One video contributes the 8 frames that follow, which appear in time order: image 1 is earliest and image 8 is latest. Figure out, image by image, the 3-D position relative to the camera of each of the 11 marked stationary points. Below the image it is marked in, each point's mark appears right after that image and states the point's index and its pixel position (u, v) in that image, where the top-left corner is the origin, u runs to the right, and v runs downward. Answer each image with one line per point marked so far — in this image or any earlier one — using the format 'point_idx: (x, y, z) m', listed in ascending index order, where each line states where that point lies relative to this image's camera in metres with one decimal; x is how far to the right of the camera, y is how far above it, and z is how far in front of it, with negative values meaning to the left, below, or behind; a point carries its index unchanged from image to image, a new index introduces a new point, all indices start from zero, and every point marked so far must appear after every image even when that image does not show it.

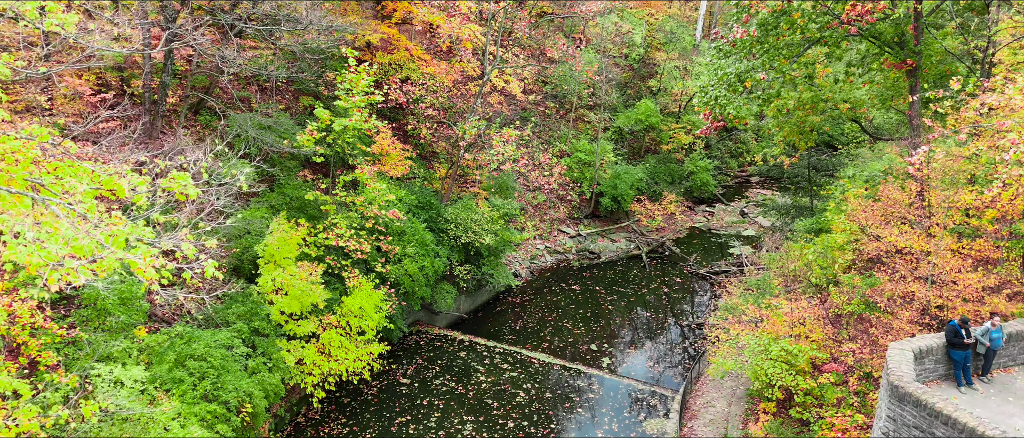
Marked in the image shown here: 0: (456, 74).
0: (-1.3, +3.5, +17.2) m
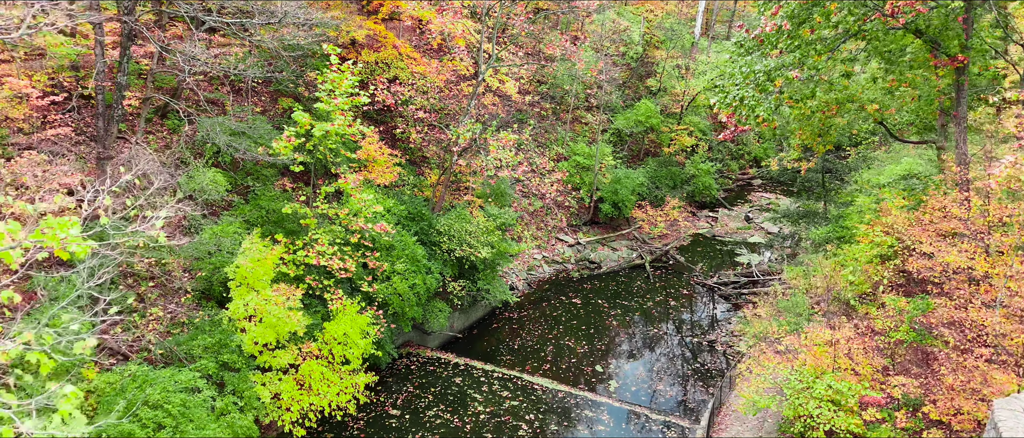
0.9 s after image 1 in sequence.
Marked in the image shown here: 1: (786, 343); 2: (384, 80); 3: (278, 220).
0: (-1.4, +3.3, +16.0) m
1: (+3.6, -1.6, +9.4) m
2: (-2.5, +2.8, +14.4) m
3: (-3.7, 0.0, +11.3) m
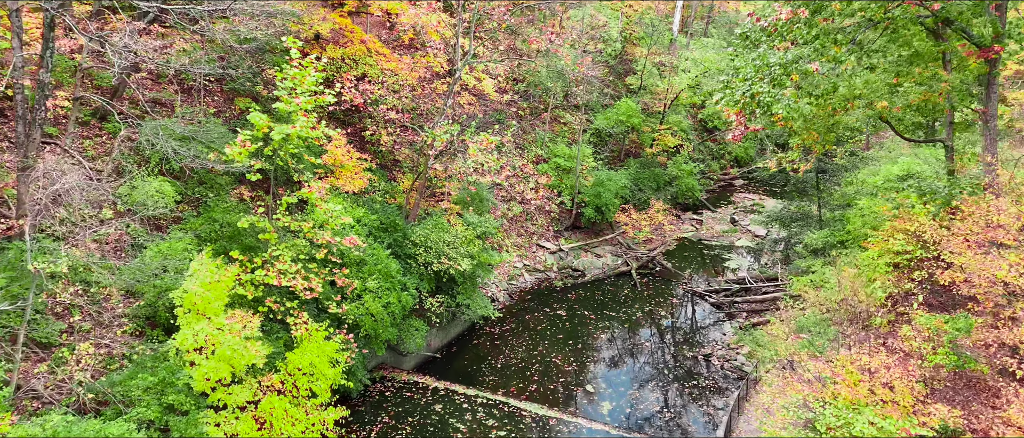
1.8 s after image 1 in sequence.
0: (-1.9, +3.1, +14.9) m
1: (+3.5, -1.7, +8.4) m
2: (-2.9, +2.6, +13.2) m
3: (-3.9, -0.2, +10.0) m
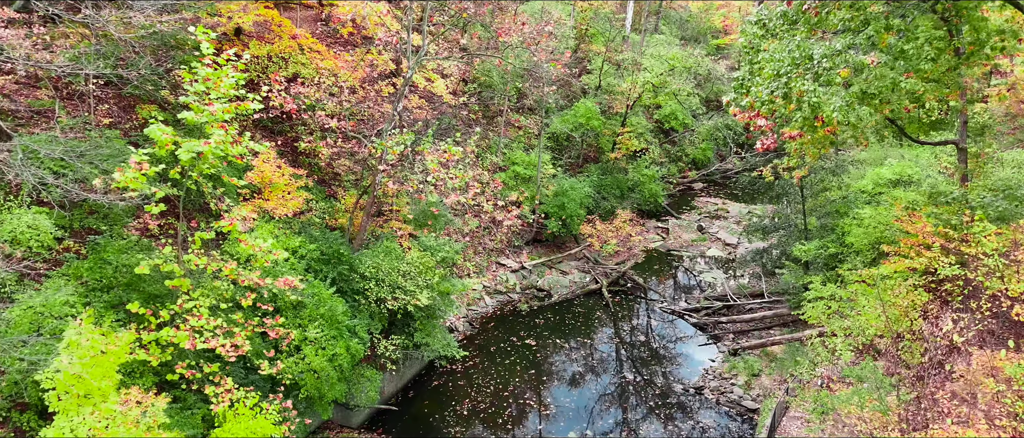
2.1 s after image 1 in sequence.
0: (-2.6, +2.7, +12.8) m
1: (+3.4, -2.0, +6.9) m
2: (-3.5, +2.2, +11.0) m
3: (-4.1, -0.7, +7.8) m
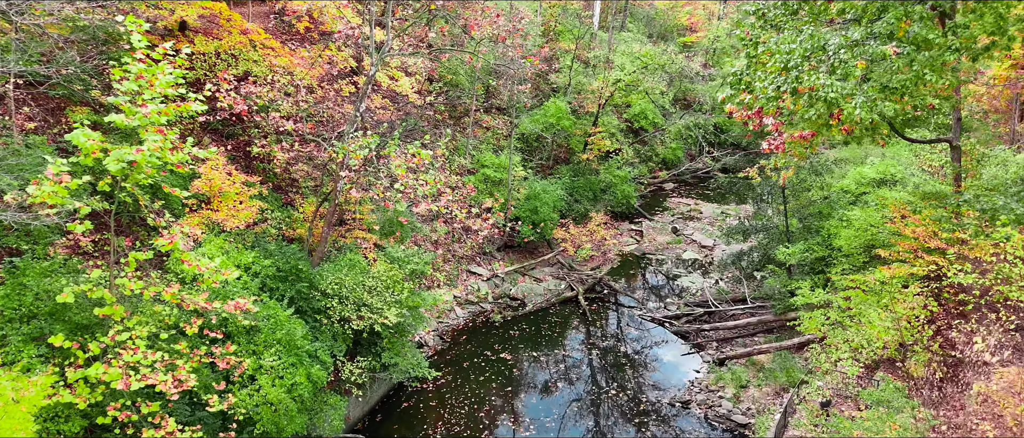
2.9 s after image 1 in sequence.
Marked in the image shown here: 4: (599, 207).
0: (-3.1, +2.5, +11.9) m
1: (+3.2, -2.0, +6.2) m
2: (-3.9, +2.0, +10.0) m
3: (-4.3, -0.9, +6.8) m
4: (+2.3, +0.3, +19.0) m
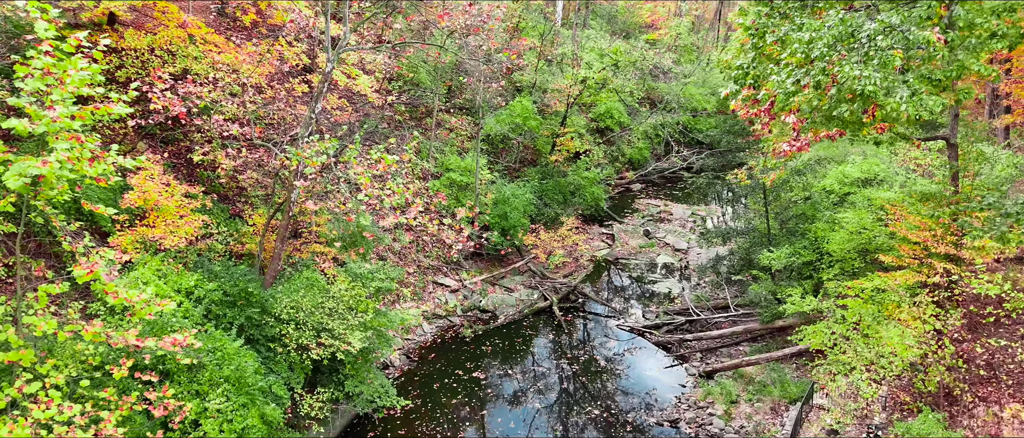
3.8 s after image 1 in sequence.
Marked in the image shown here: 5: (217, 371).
0: (-3.6, +2.3, +10.8) m
1: (+3.2, -2.1, +5.5) m
2: (-4.3, +1.8, +8.9) m
3: (-4.4, -1.1, +5.6) m
4: (+1.4, +0.2, +18.2) m
5: (-2.9, -1.5, +7.1) m
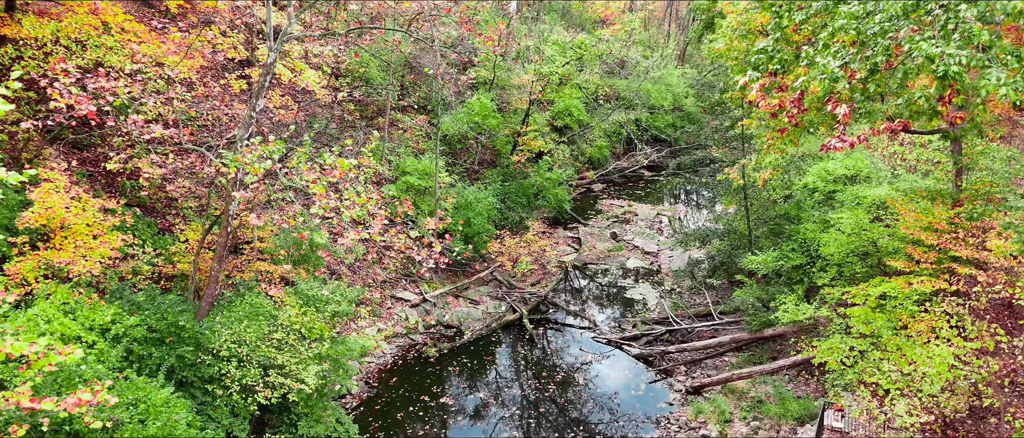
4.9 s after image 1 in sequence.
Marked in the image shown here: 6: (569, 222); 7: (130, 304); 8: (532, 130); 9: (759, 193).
0: (-4.0, +2.1, +9.4) m
1: (+3.2, -2.2, +4.6) m
2: (-4.5, +1.6, +7.4) m
3: (-4.4, -1.3, +4.2) m
4: (+0.5, +0.1, +17.1) m
5: (-3.0, -1.7, +5.8) m
6: (+1.5, -0.1, +19.6) m
7: (-3.8, -0.8, +7.2) m
8: (+0.5, +2.1, +17.5) m
9: (+4.5, +0.5, +13.0) m
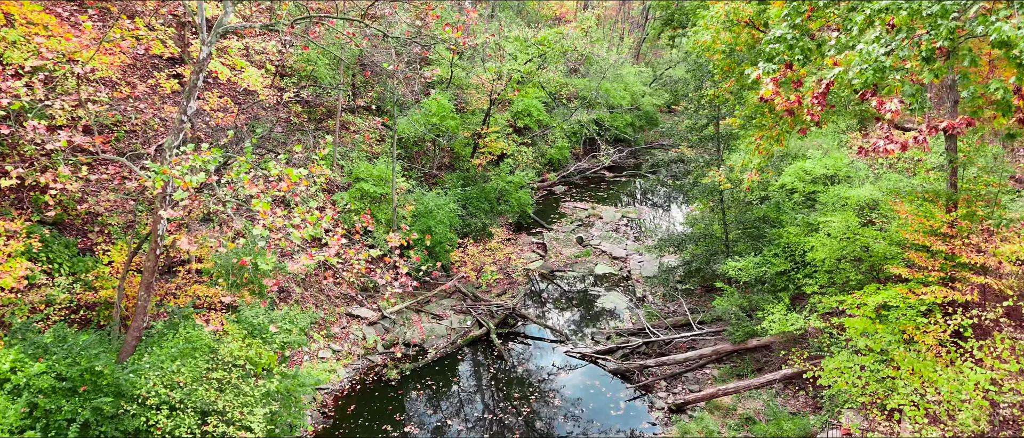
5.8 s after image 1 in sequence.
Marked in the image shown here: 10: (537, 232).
0: (-4.4, +1.9, +8.2) m
1: (+3.2, -2.2, +4.0) m
2: (-4.8, +1.3, +6.3) m
3: (-4.3, -1.5, +3.0) m
4: (-0.4, 0.0, +16.2) m
5: (-3.1, -1.9, +4.7) m
6: (+0.5, -0.2, +18.8) m
7: (-4.0, -1.1, +6.1) m
8: (-0.5, +2.0, +16.6) m
9: (+3.9, +0.4, +12.4) m
10: (+0.6, -0.3, +18.4) m
